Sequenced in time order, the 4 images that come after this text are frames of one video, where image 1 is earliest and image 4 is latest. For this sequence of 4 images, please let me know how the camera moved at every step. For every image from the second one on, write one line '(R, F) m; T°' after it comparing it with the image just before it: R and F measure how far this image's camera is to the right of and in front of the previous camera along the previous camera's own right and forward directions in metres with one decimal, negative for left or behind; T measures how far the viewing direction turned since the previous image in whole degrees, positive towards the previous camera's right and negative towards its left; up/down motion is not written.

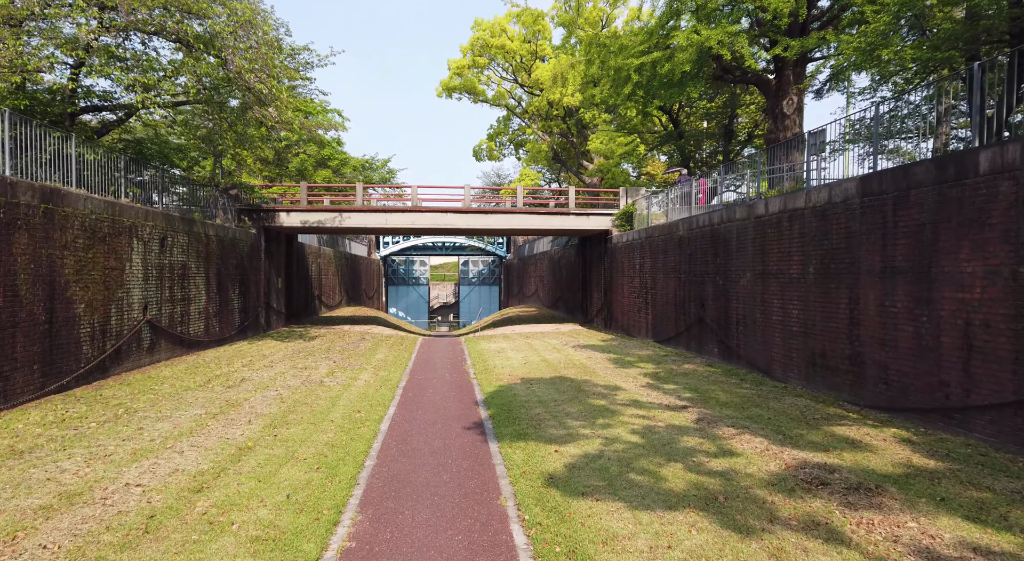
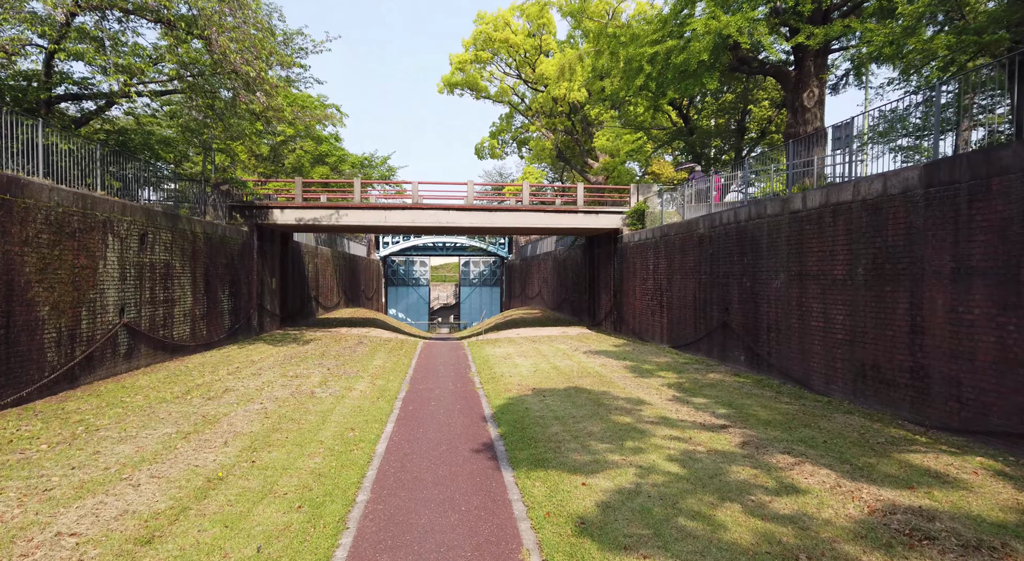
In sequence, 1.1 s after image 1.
(-0.2, +1.1) m; 0°
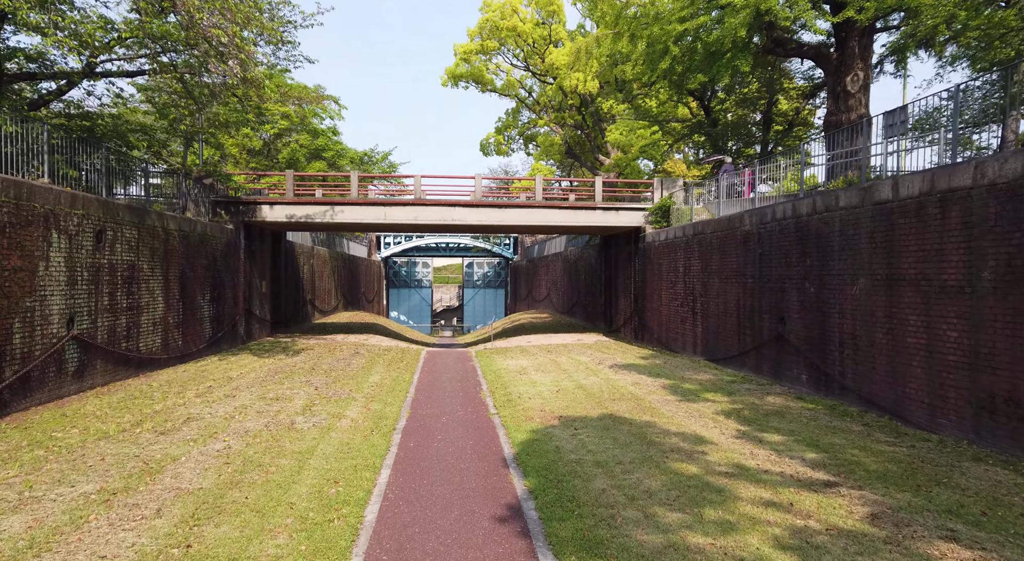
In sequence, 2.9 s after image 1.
(-0.3, +1.9) m; 0°
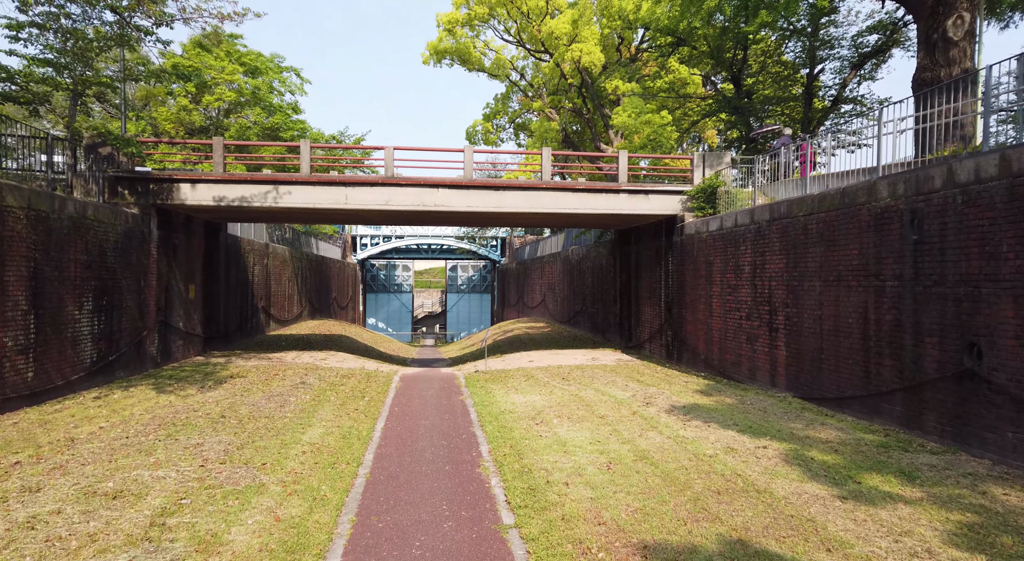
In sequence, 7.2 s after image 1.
(-0.4, +4.4) m; +2°
